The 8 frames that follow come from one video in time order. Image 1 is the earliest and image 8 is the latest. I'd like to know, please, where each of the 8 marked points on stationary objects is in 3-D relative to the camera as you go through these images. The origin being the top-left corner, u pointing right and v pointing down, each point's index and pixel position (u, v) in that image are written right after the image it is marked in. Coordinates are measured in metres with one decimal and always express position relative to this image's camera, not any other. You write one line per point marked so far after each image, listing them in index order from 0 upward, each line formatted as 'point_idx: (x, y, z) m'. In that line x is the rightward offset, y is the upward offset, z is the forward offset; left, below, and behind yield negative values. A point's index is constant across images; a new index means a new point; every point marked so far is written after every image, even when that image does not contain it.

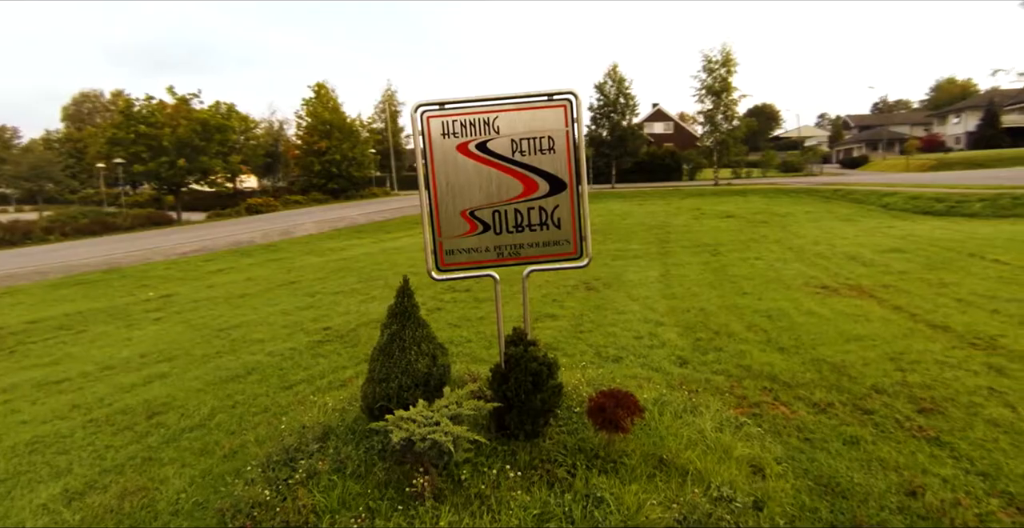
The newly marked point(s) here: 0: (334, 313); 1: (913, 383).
0: (-2.5, -0.7, +7.9) m
1: (+3.2, -1.0, +4.4) m
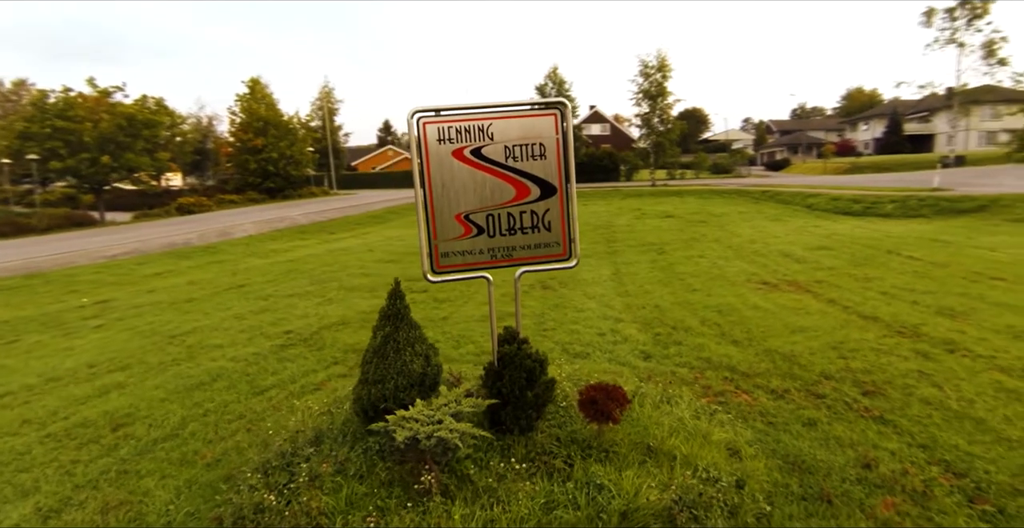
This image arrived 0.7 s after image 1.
0: (-3.0, -0.7, +7.7) m
1: (+3.0, -0.9, +4.9) m
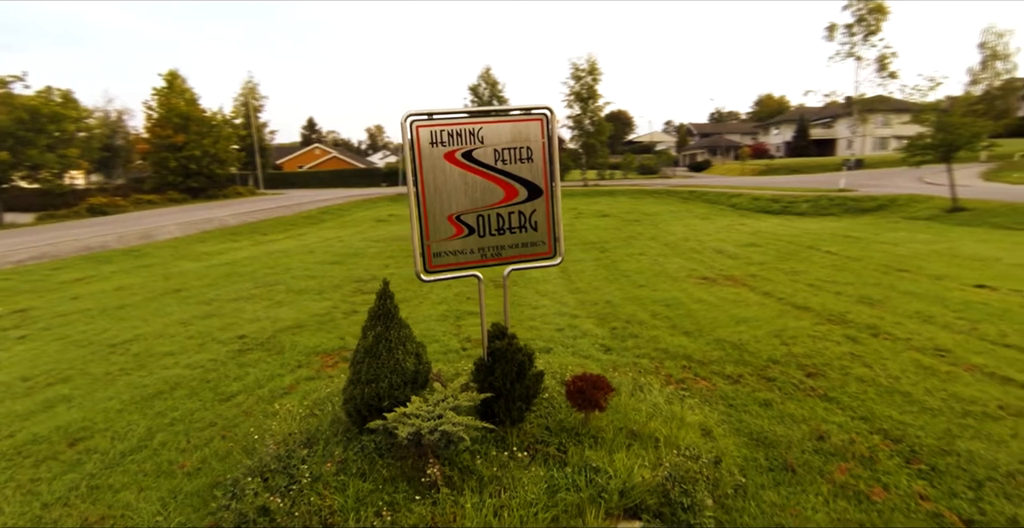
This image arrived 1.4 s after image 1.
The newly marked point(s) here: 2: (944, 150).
0: (-3.5, -0.7, +7.4) m
1: (+2.8, -0.9, +5.4) m
2: (+13.5, +3.5, +17.1) m
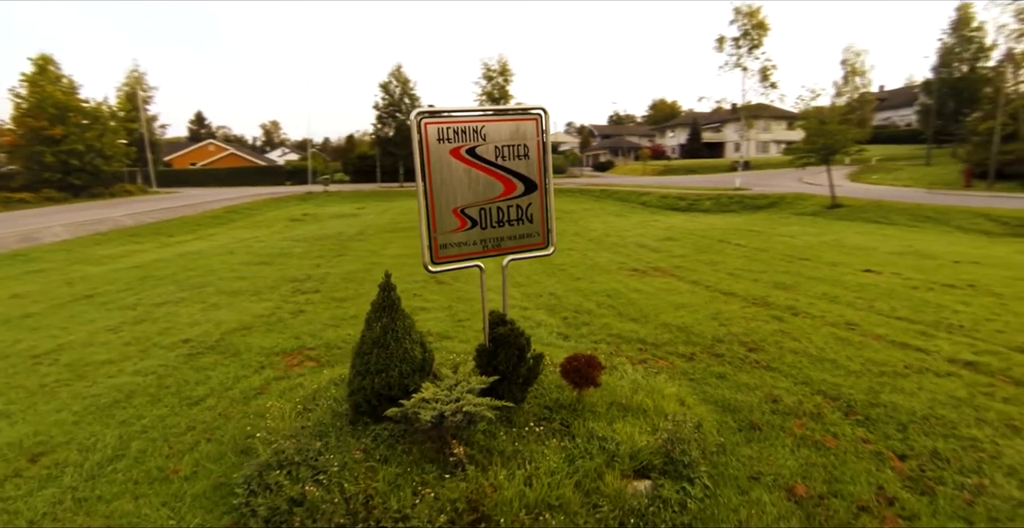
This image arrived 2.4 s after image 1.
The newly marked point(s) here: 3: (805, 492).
0: (-4.1, -0.7, +7.0) m
1: (+2.4, -0.8, +6.1) m
2: (+10.9, +3.8, +19.4) m
3: (+1.7, -1.3, +3.3) m
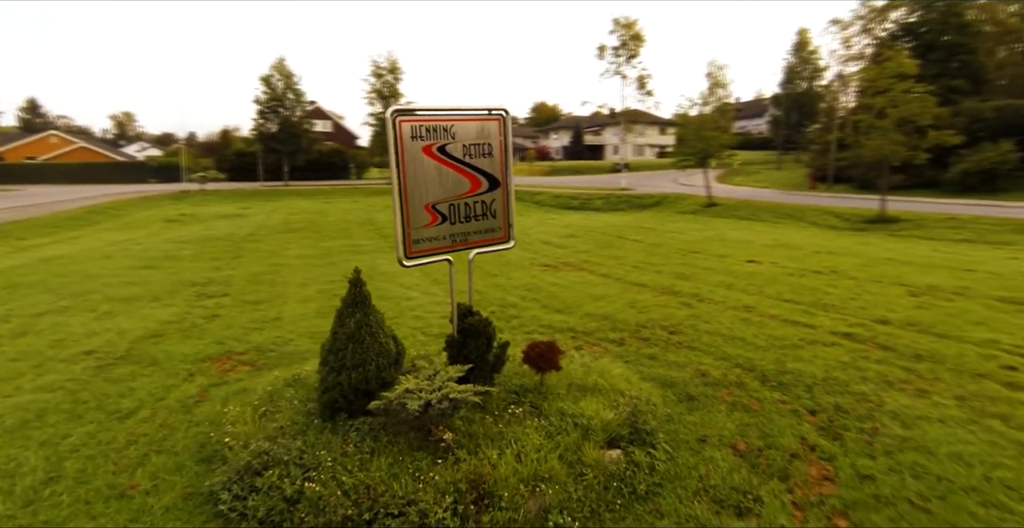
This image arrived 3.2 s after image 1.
0: (-4.9, -0.8, +6.3) m
1: (+1.7, -0.7, +6.8) m
2: (+7.2, +4.1, +21.4) m
3: (+1.6, -1.2, +3.9) m
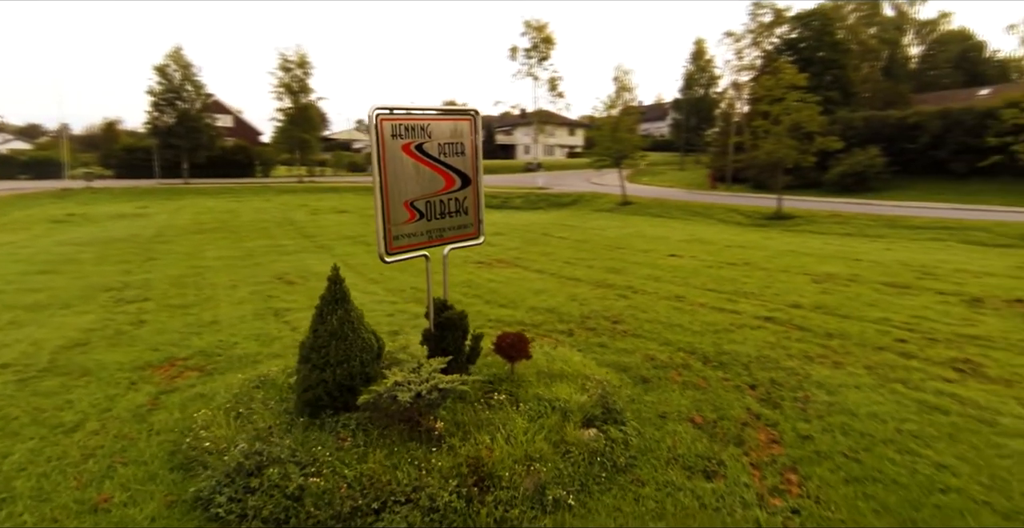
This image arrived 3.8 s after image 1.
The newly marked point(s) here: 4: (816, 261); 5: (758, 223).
0: (-5.3, -0.8, +5.7) m
1: (+1.1, -0.6, +7.2) m
2: (+4.1, +4.3, +22.5) m
3: (+1.4, -1.2, +4.3) m
4: (+5.1, +0.1, +9.5) m
5: (+6.2, +1.0, +14.2) m
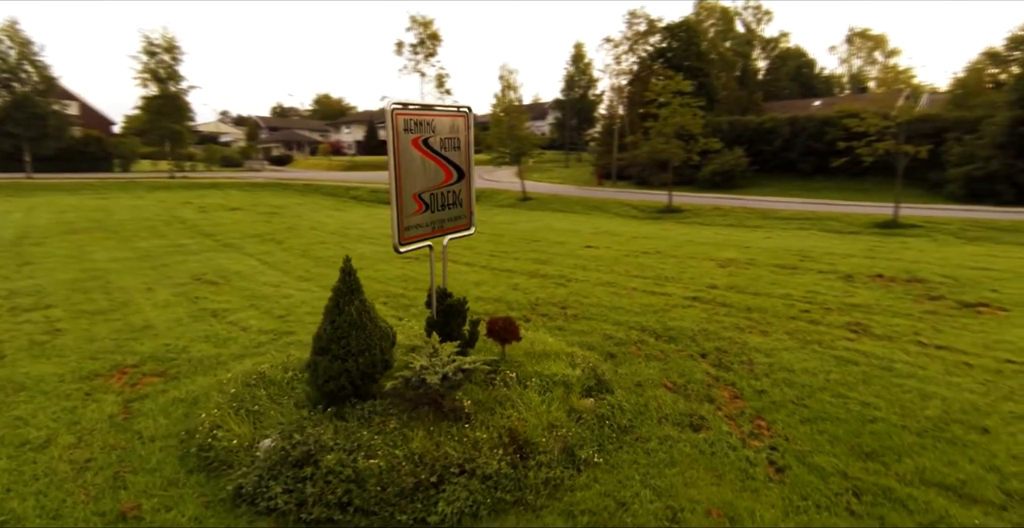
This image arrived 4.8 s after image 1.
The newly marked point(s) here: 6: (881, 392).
0: (-5.5, -0.9, +4.8) m
1: (+0.4, -0.5, +7.6) m
2: (0.0, +4.5, +23.2) m
3: (+1.4, -1.0, +4.9) m
4: (+3.8, +0.3, +10.8) m
5: (+3.8, +1.3, +15.6) m
6: (+3.0, -1.0, +4.6) m
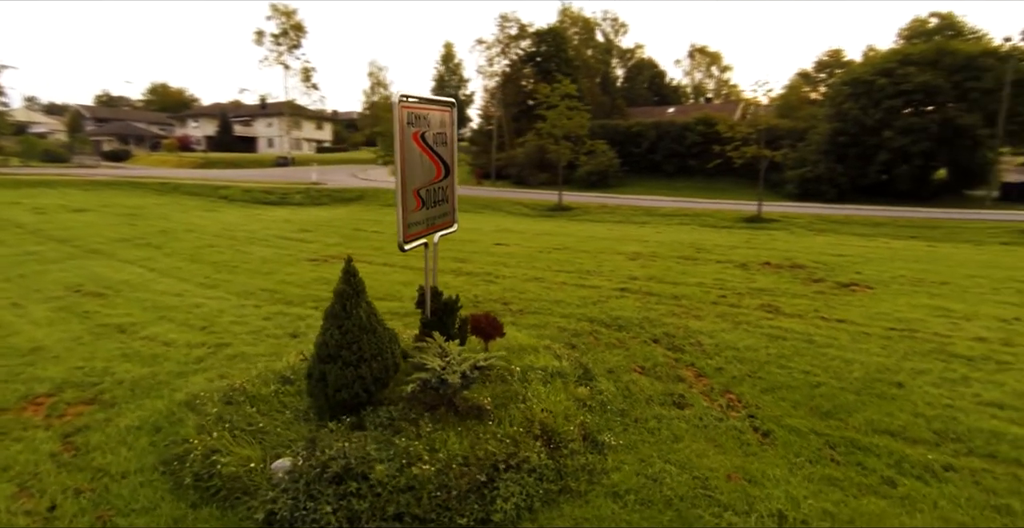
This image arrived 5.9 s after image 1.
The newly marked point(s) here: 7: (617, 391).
0: (-5.5, -1.0, +3.5) m
1: (-0.4, -0.4, +7.7) m
2: (-4.7, +4.5, +22.7) m
3: (+1.2, -1.0, +5.2) m
4: (+2.1, +0.4, +11.5) m
5: (+1.0, +1.4, +16.2) m
6: (+2.8, -0.9, +5.3) m
7: (+0.9, -1.0, +4.7) m
